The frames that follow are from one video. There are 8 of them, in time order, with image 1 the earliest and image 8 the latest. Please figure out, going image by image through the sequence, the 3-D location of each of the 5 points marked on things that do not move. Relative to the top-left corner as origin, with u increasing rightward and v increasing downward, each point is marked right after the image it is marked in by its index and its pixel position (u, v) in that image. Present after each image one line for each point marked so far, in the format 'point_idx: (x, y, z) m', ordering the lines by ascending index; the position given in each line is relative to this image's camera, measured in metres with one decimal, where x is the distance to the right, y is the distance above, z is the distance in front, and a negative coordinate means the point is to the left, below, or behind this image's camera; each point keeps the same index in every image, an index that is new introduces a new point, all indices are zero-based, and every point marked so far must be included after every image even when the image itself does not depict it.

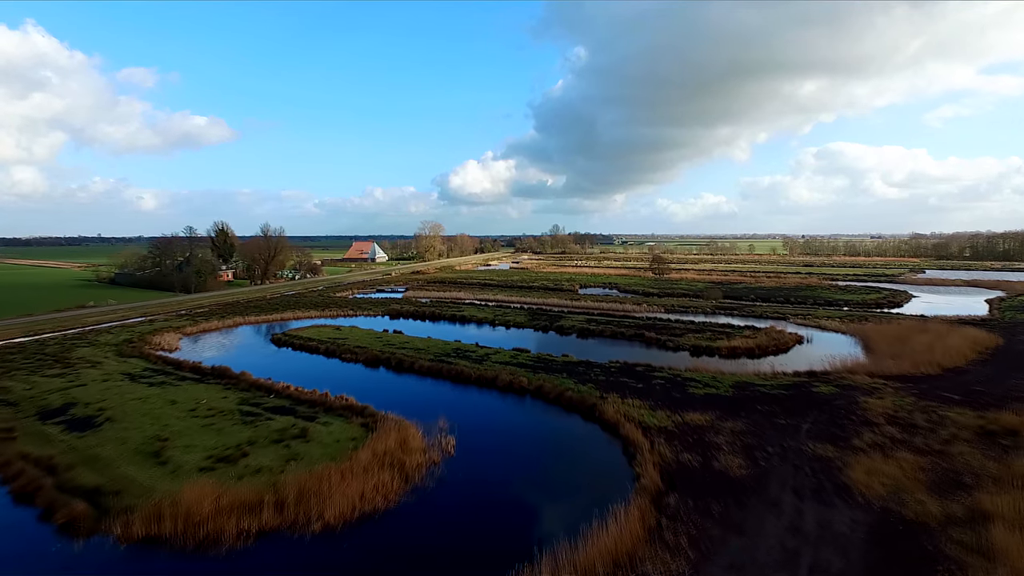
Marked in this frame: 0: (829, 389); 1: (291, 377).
0: (+6.2, -2.0, +15.2) m
1: (-5.5, -2.2, +19.3) m
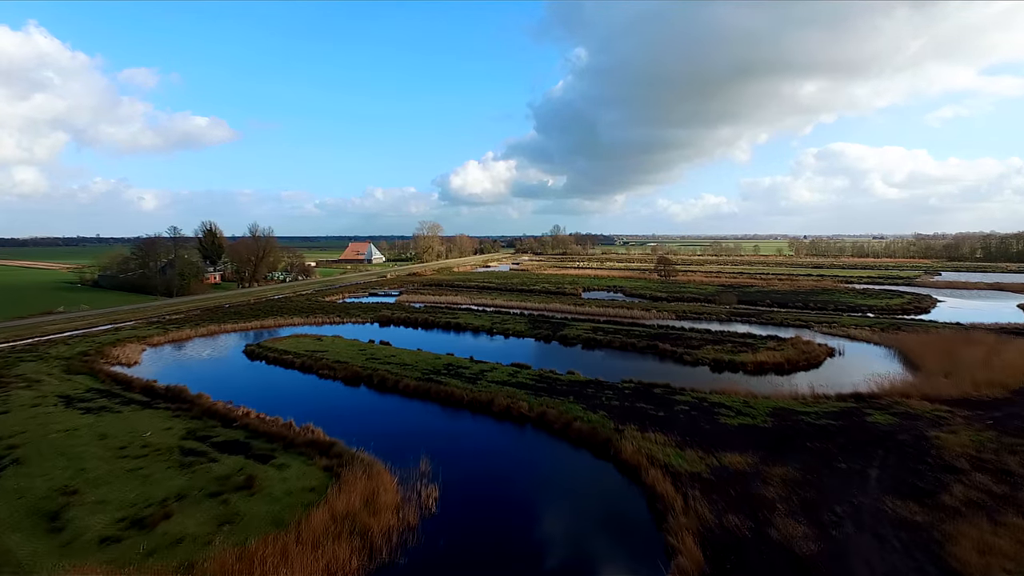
0: (+6.1, -2.1, +12.8) m
1: (-5.5, -2.3, +16.9) m
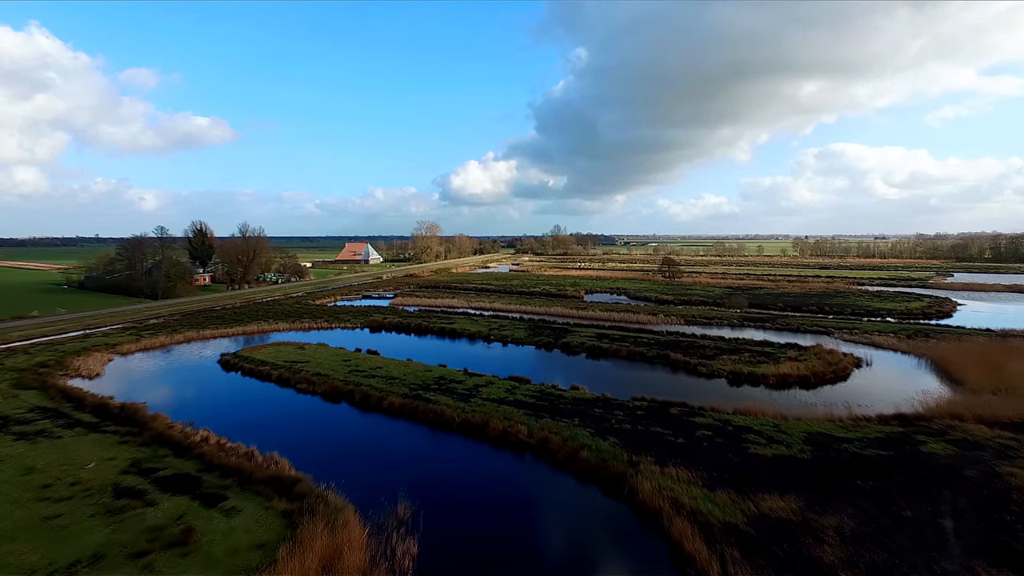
0: (+6.1, -2.3, +11.0) m
1: (-5.5, -2.5, +15.1) m
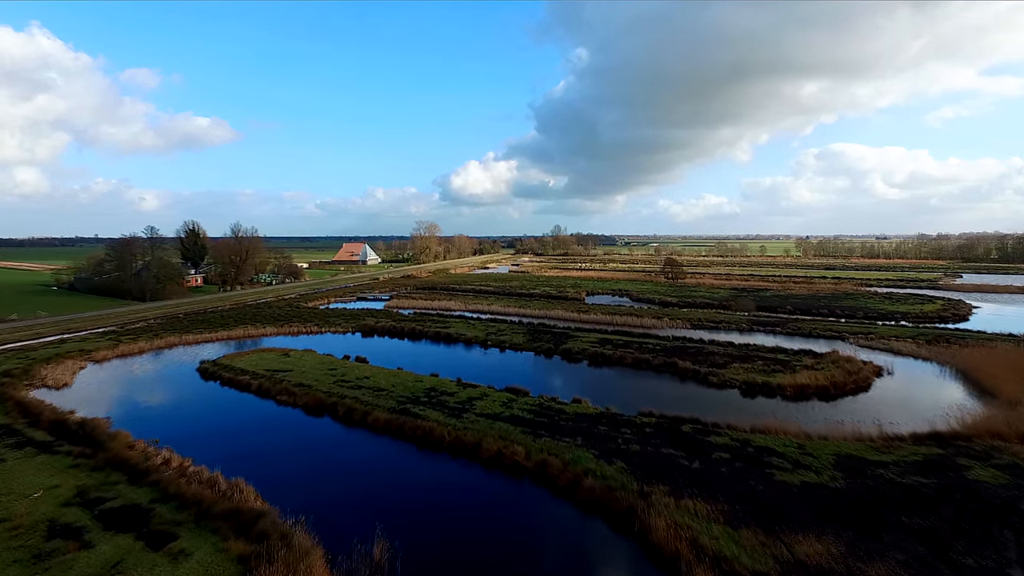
0: (+6.0, -2.3, +9.8) m
1: (-5.6, -2.5, +13.9) m
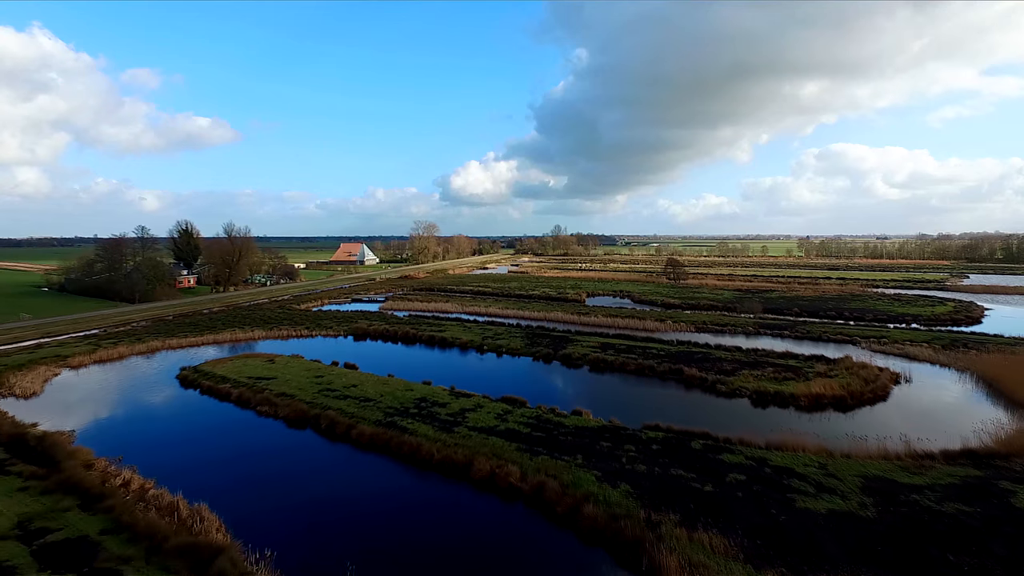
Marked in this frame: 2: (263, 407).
0: (+5.9, -2.4, +8.8) m
1: (-5.7, -2.6, +12.9) m
2: (-4.7, -2.3, +14.9) m
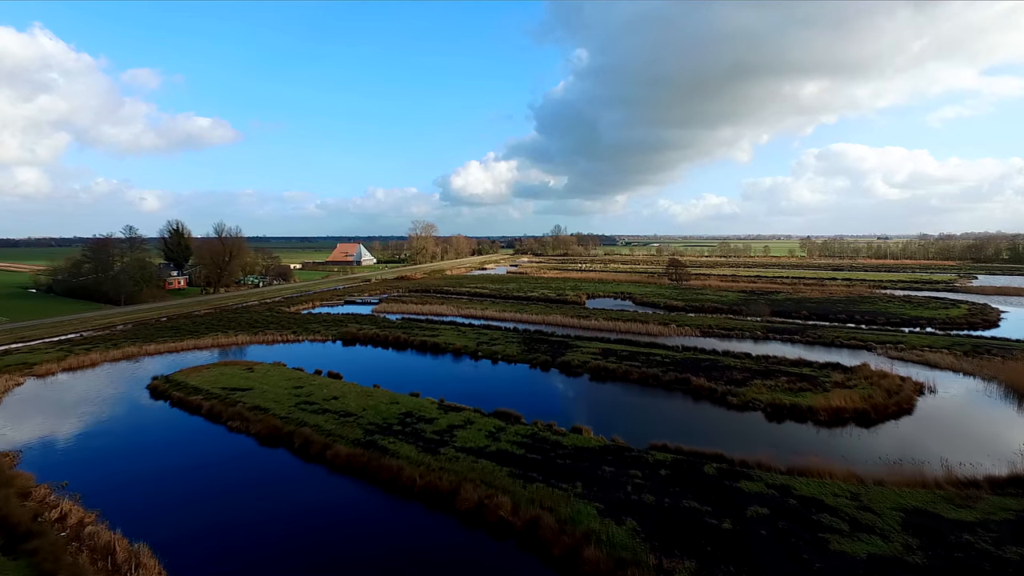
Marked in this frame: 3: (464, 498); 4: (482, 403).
0: (+5.8, -2.5, +7.6) m
1: (-5.8, -2.7, +11.7) m
2: (-4.8, -2.3, +13.7) m
3: (-0.6, -2.5, +9.5) m
4: (-0.6, -2.4, +15.8) m
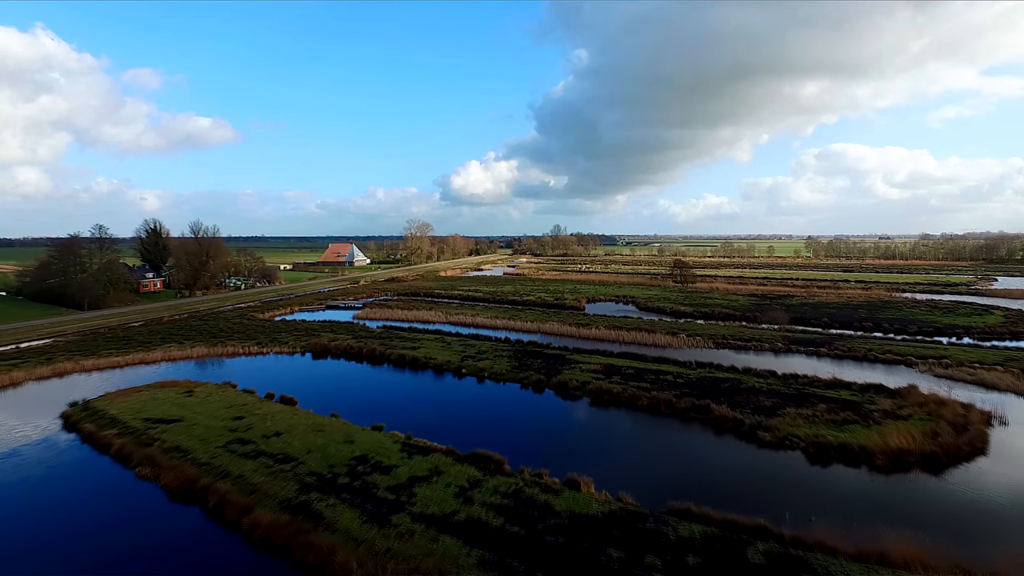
0: (+5.6, -2.7, +4.8) m
1: (-6.1, -2.9, +8.9) m
2: (-5.1, -2.5, +10.9) m
3: (-0.8, -2.7, +6.8) m
4: (-0.9, -2.5, +13.0) m
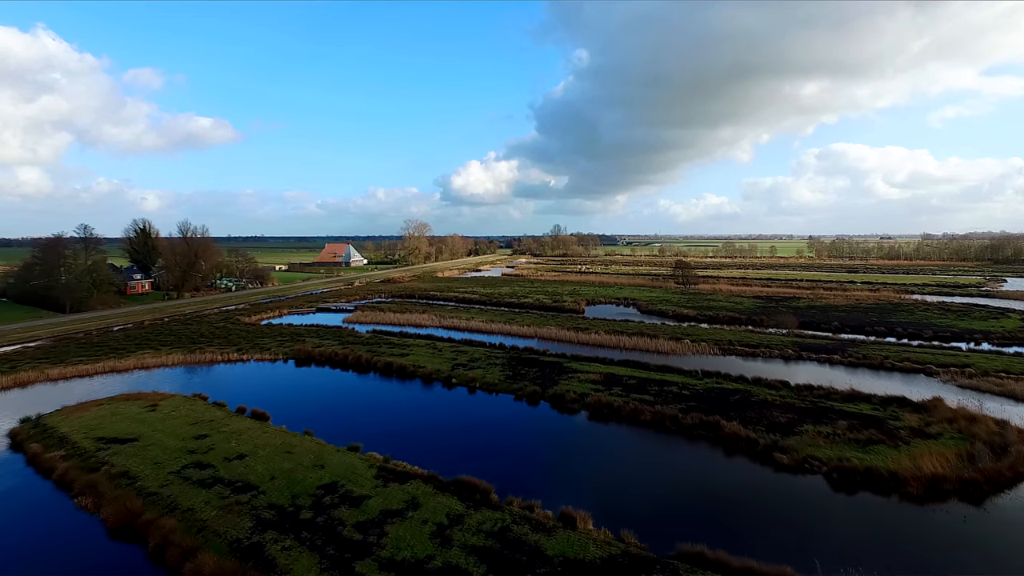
0: (+5.4, -2.7, +3.6) m
1: (-6.2, -3.0, +7.7) m
2: (-5.3, -2.6, +9.7) m
3: (-1.0, -2.8, +5.5) m
4: (-1.1, -2.6, +11.8) m
